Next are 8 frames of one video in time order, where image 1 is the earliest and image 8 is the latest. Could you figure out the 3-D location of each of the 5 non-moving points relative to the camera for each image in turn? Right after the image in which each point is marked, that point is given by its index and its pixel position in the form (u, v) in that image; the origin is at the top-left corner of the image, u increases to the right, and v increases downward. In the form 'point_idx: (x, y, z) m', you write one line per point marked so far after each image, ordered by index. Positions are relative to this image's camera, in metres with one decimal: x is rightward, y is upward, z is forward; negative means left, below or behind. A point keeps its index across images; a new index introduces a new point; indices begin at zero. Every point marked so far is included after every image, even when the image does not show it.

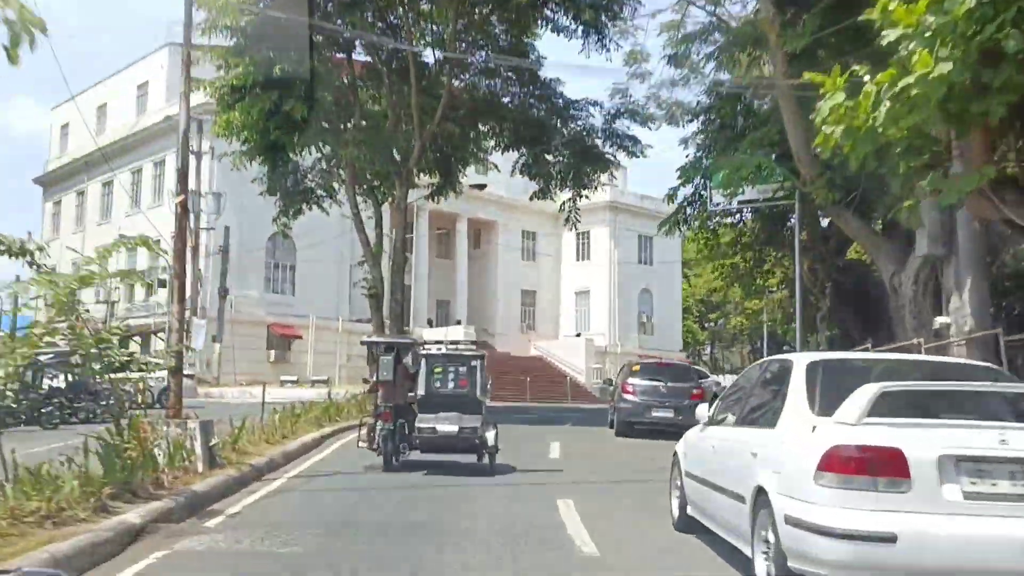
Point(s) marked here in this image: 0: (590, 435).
0: (+1.6, -2.9, +19.7) m
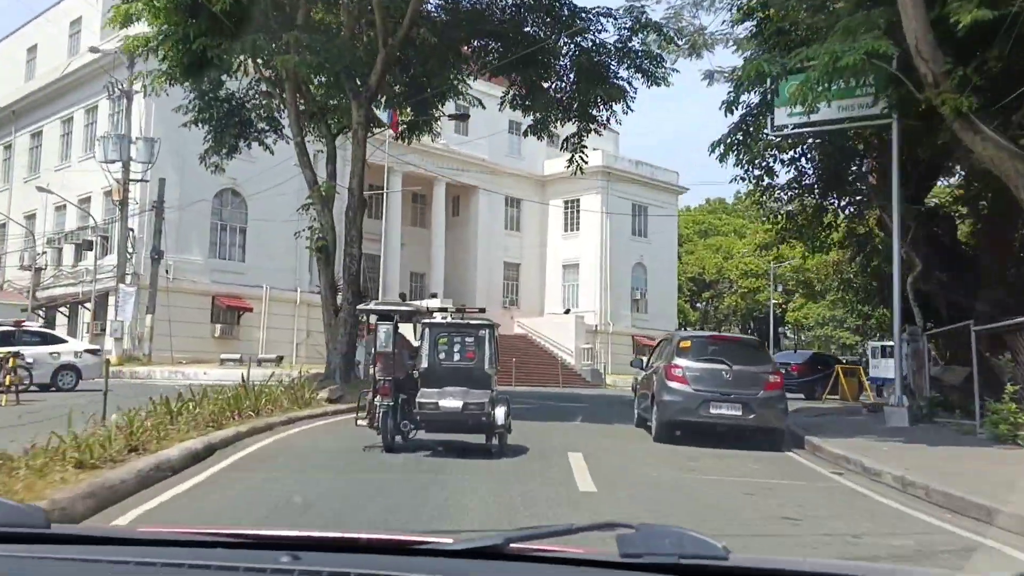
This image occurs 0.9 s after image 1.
0: (+1.4, -2.1, +14.3) m
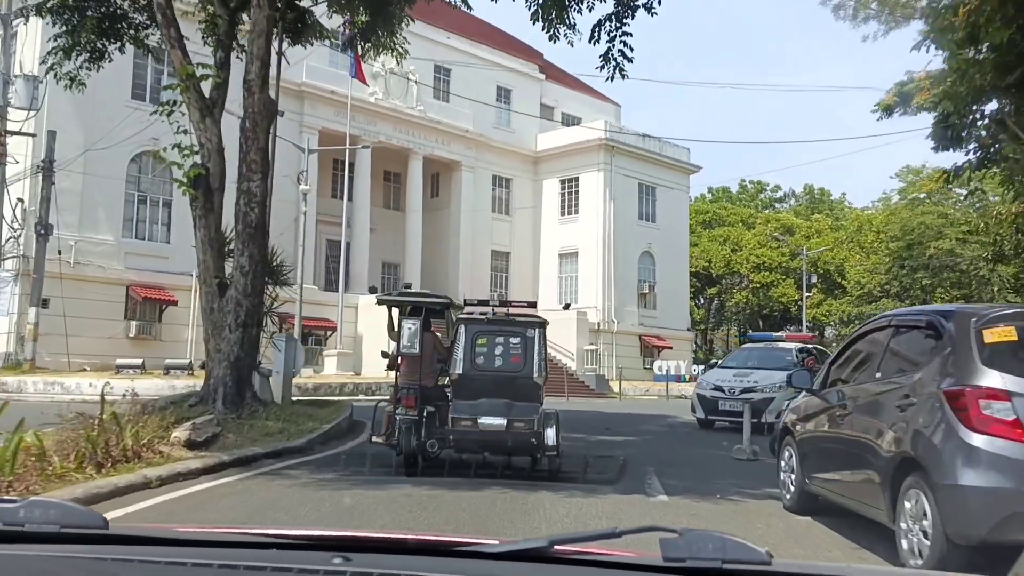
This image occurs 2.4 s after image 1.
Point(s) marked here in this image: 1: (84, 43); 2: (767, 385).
0: (+1.6, -1.6, +6.6) m
1: (-6.9, +4.0, +15.8) m
2: (+3.8, -1.4, +14.4) m
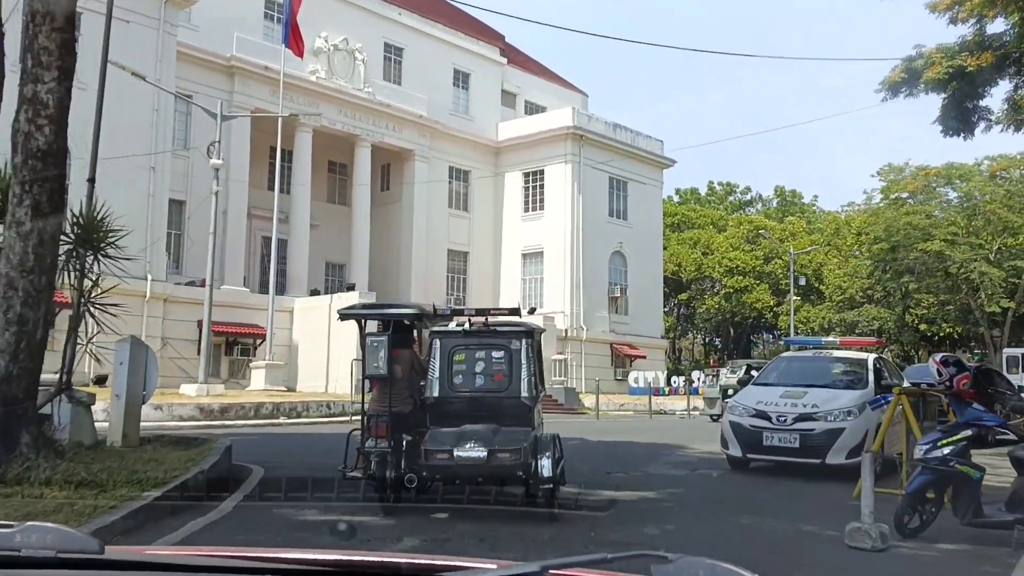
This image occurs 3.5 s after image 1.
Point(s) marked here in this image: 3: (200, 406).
0: (+1.5, -1.4, +2.3) m
1: (-7.4, +4.1, +11.1) m
2: (+3.3, -1.3, +10.2) m
3: (-5.9, -2.3, +18.5) m
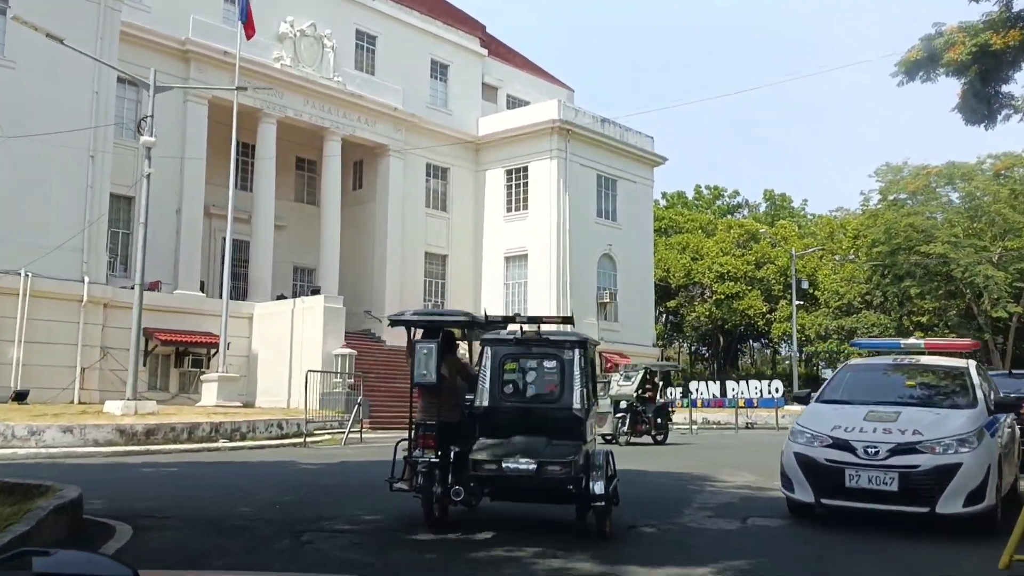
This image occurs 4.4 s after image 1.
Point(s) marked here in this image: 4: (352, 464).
0: (+1.5, -1.2, -0.6) m
1: (-7.5, +4.2, +8.1) m
2: (+3.2, -1.1, +7.4) m
3: (-6.2, -2.2, +15.5) m
4: (-2.3, -2.6, +14.3) m
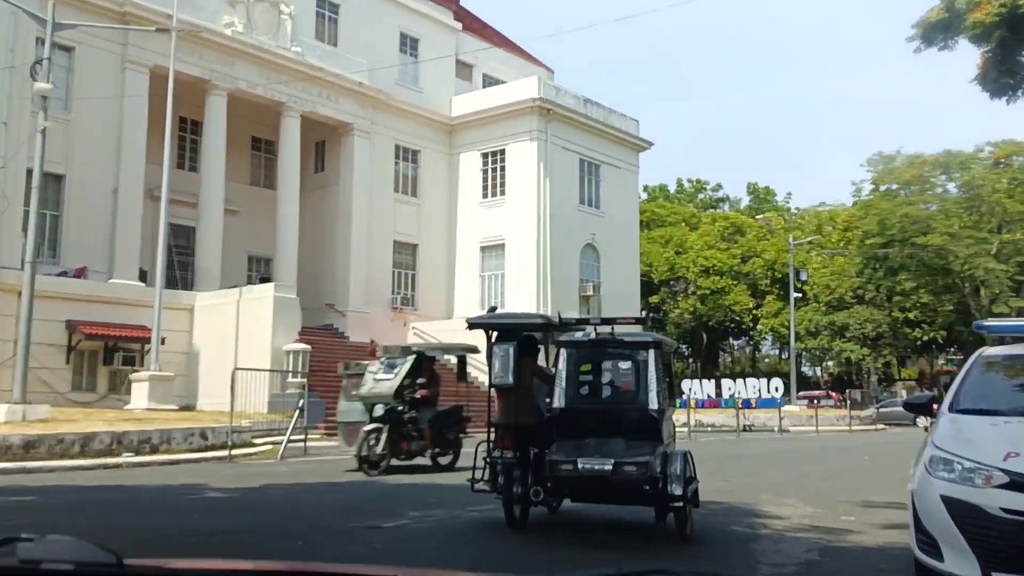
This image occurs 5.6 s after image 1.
0: (+1.6, -0.9, -3.6) m
1: (-7.7, +4.5, +4.9) m
2: (+3.1, -0.8, +4.4) m
3: (-6.5, -1.9, +12.3) m
4: (-2.6, -2.3, +11.2) m
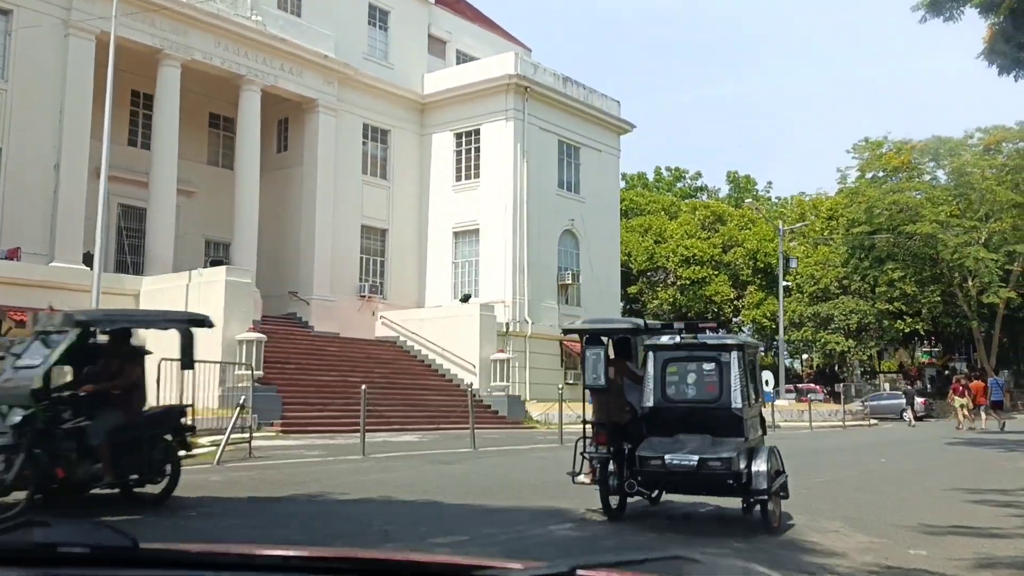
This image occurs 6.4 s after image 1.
0: (+1.8, -0.8, -5.4) m
1: (-7.7, +4.7, +2.8) m
2: (+3.1, -0.7, +2.7) m
3: (-6.8, -1.7, +10.3) m
4: (-2.8, -2.1, +9.3) m
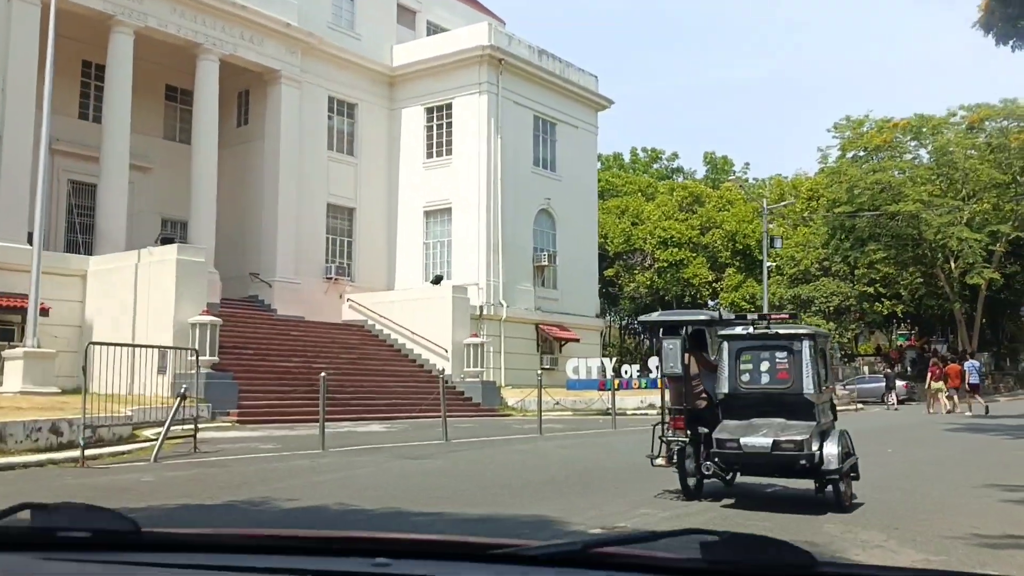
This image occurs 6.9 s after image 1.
0: (+2.0, -0.8, -6.7) m
1: (-7.7, +4.9, +1.2) m
2: (+3.0, -0.5, +1.4) m
3: (-7.0, -1.4, +8.8) m
4: (-3.0, -1.9, +7.9) m
